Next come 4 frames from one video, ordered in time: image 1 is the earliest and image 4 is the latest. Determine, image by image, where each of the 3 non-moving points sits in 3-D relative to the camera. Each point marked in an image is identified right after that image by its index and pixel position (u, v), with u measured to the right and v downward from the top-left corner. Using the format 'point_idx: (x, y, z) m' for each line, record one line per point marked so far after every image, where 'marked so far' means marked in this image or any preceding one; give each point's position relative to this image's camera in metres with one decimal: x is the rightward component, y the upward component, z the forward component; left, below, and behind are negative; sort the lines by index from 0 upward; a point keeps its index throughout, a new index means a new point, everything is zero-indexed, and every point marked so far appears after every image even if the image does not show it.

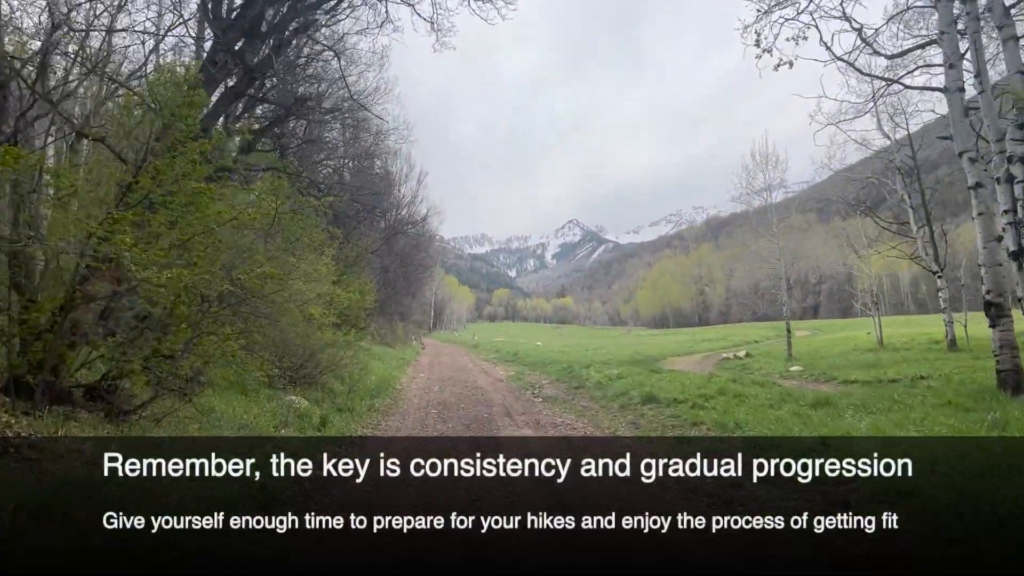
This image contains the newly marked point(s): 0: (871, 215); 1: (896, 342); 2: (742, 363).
0: (+10.7, +2.0, +15.7) m
1: (+13.2, -1.8, +18.1) m
2: (+8.3, -2.7, +19.1) m
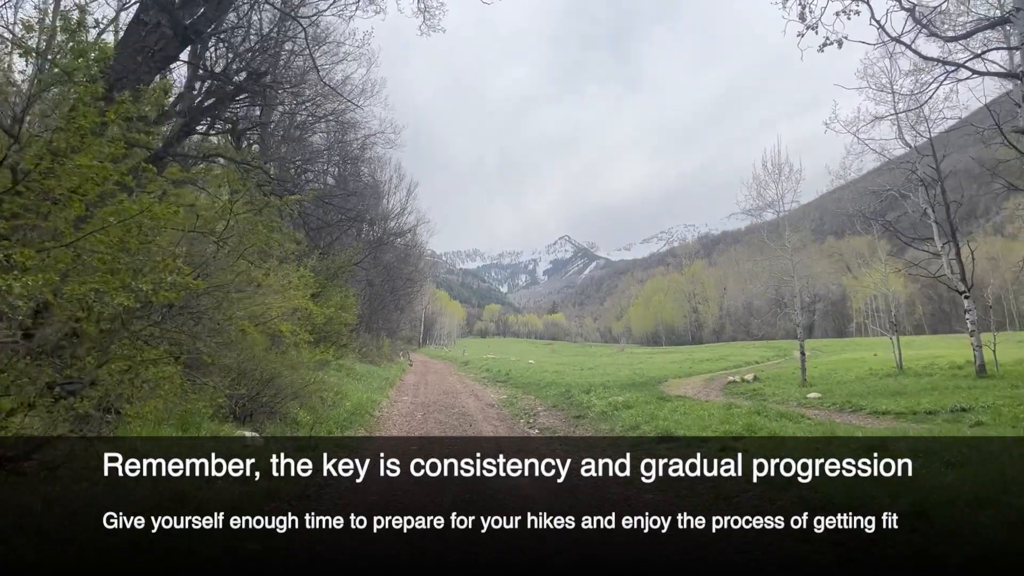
0: (+10.5, +1.4, +14.6) m
1: (+13.0, -2.5, +17.0) m
2: (+8.0, -3.3, +17.9) m
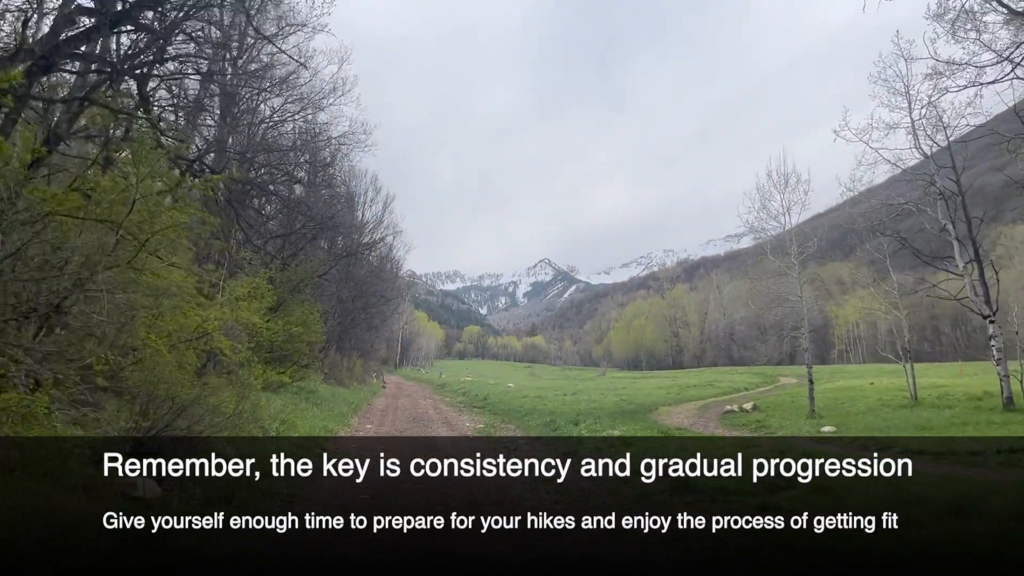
0: (+10.0, +0.9, +13.5) m
1: (+12.3, -3.2, +15.8) m
2: (+7.3, -4.0, +16.4) m
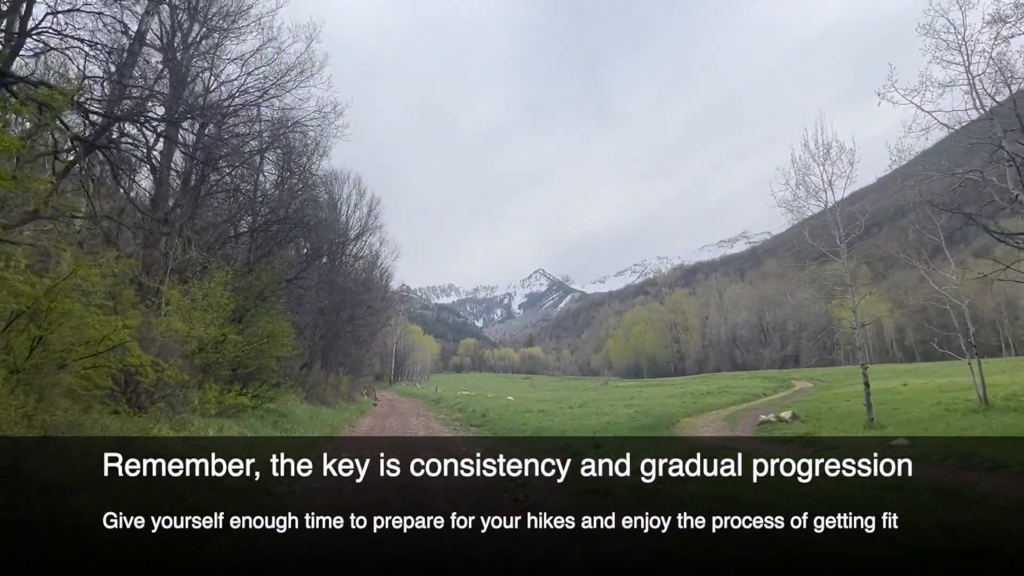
0: (+10.0, +1.2, +11.5) m
1: (+12.4, -2.8, +13.8) m
2: (+7.4, -3.8, +14.3) m
